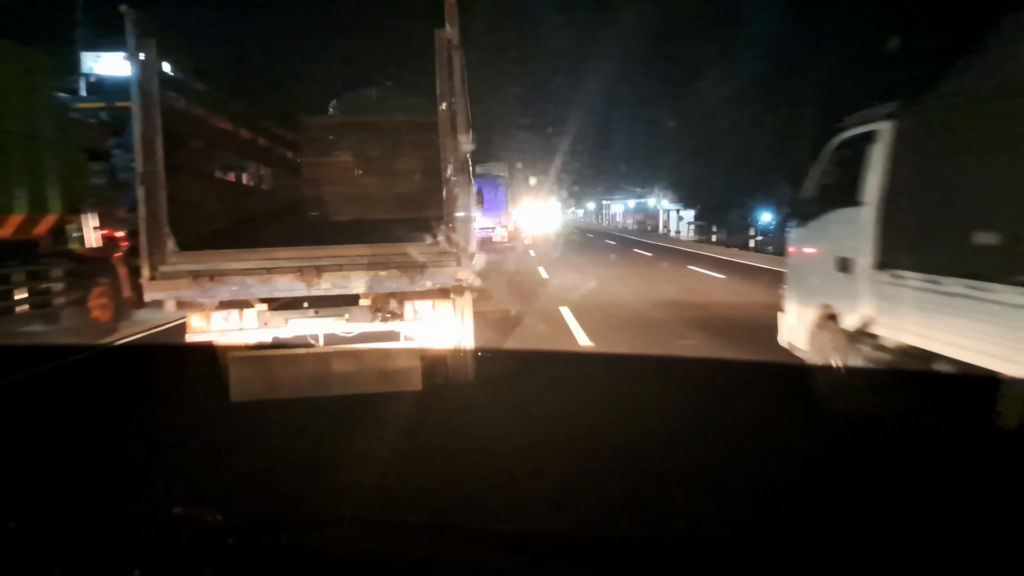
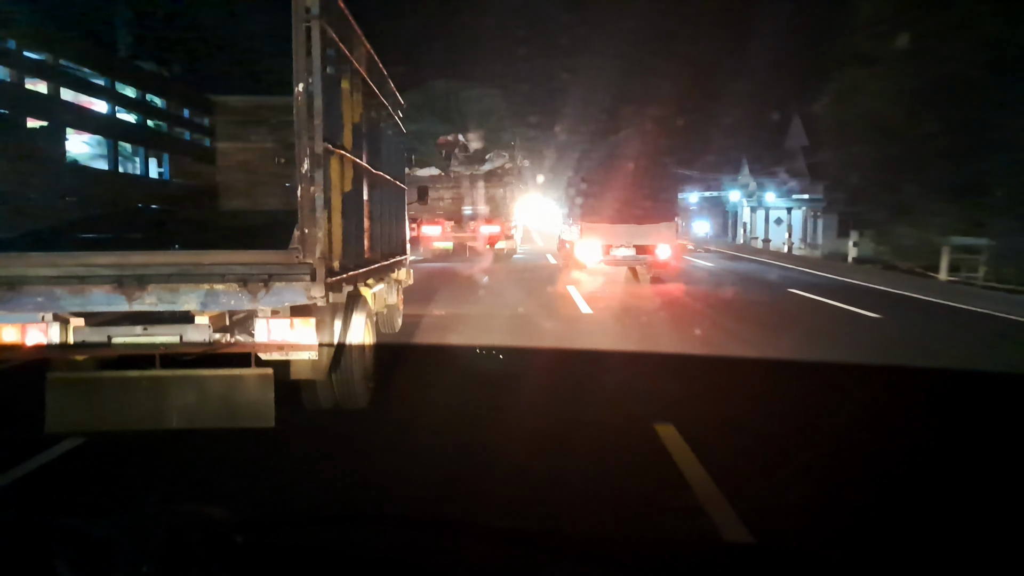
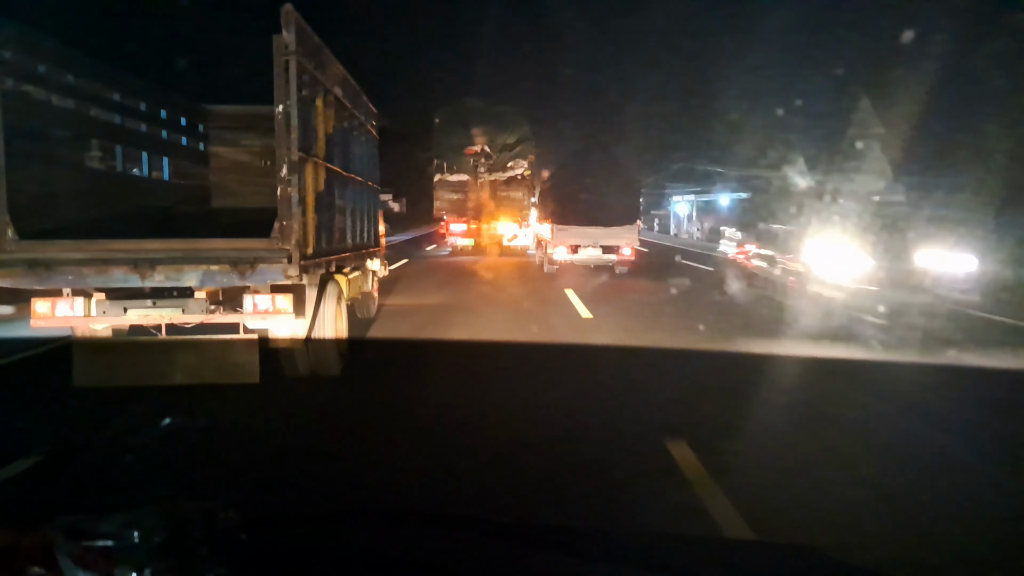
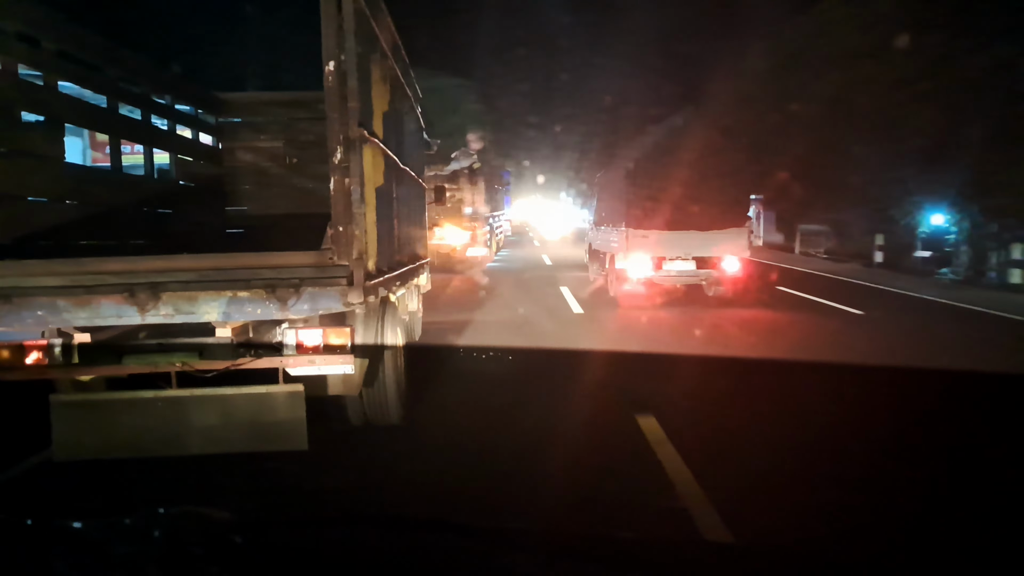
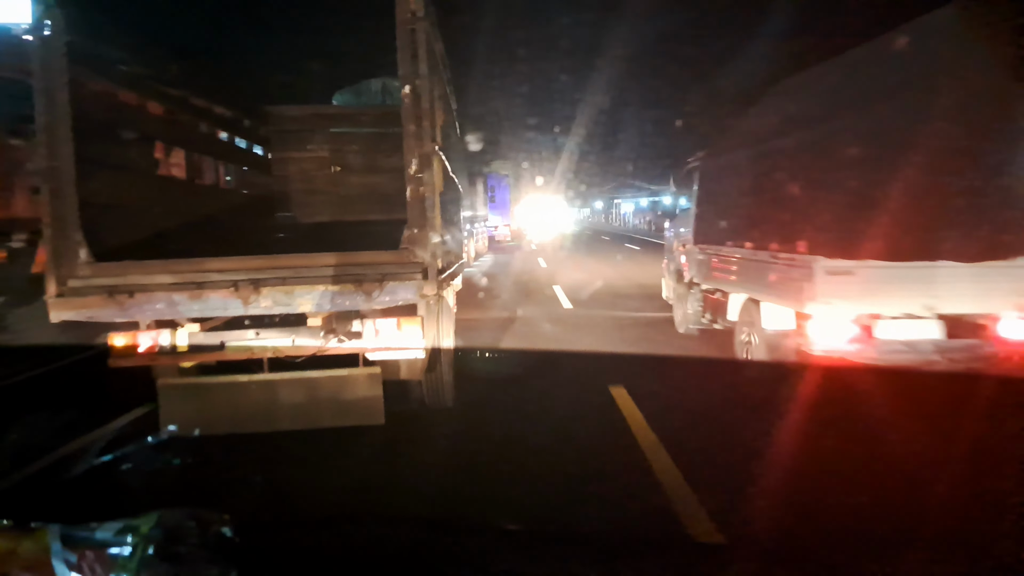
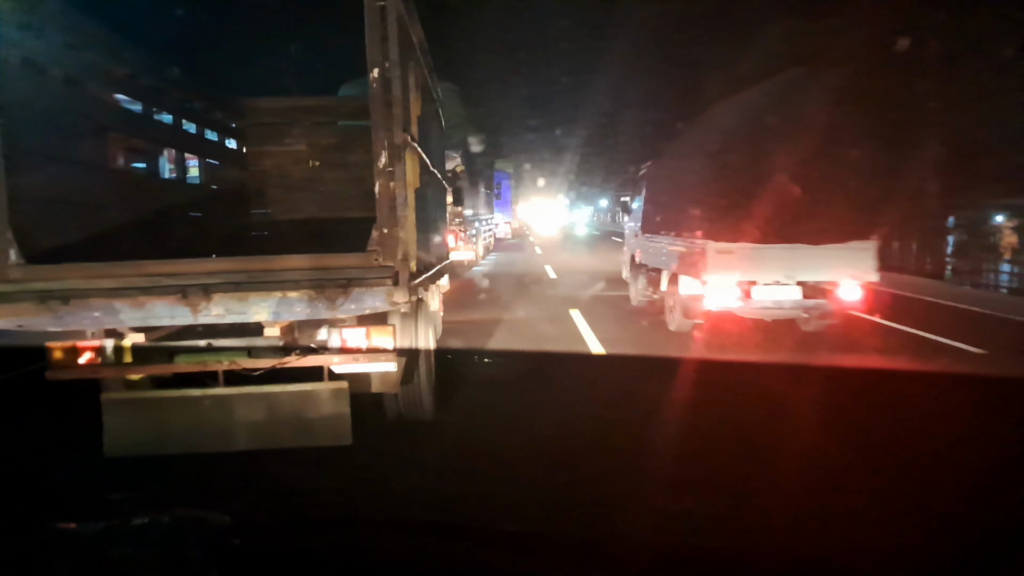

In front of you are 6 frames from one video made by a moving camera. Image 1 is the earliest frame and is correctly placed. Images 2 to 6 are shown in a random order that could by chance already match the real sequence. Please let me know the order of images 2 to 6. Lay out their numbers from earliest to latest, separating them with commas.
5, 6, 4, 2, 3
